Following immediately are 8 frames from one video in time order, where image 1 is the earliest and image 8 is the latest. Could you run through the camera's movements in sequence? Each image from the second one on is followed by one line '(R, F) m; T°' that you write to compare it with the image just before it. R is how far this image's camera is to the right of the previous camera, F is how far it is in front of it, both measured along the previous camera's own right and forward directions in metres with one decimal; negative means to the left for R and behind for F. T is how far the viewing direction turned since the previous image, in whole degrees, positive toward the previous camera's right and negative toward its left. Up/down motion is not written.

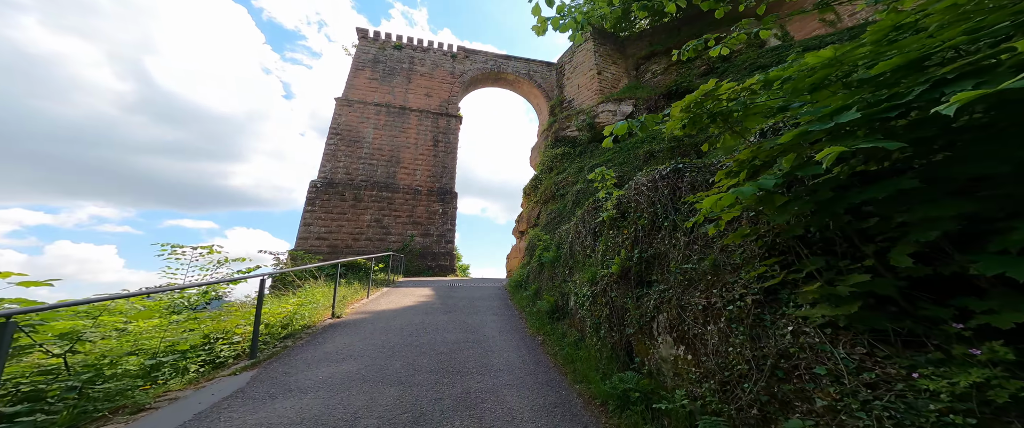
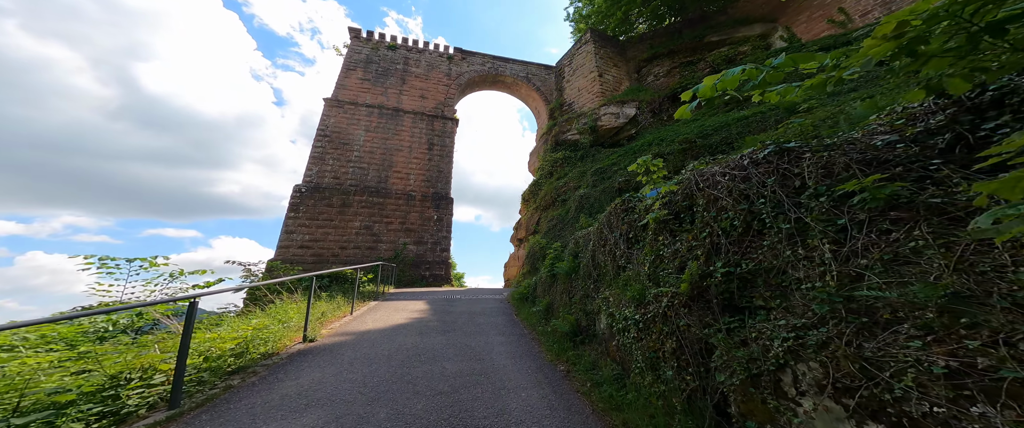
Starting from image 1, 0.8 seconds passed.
(-0.2, +0.7) m; +1°
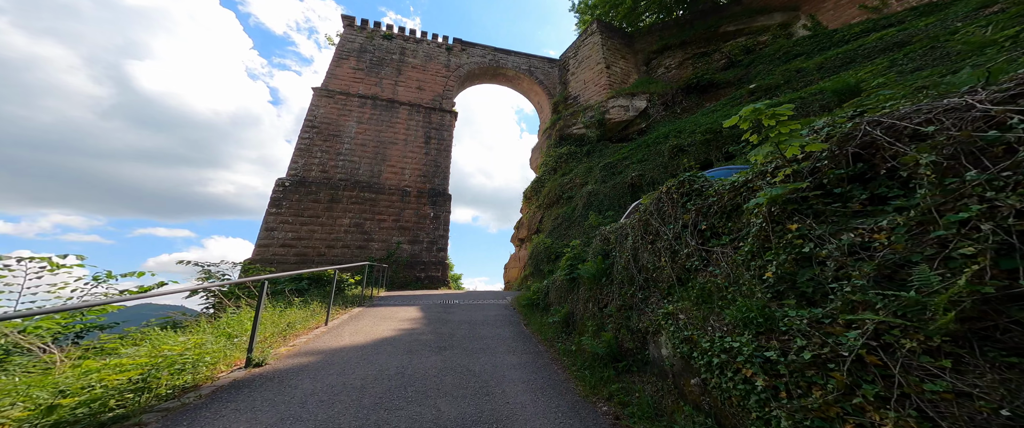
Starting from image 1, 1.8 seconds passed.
(-0.2, +0.9) m; +1°
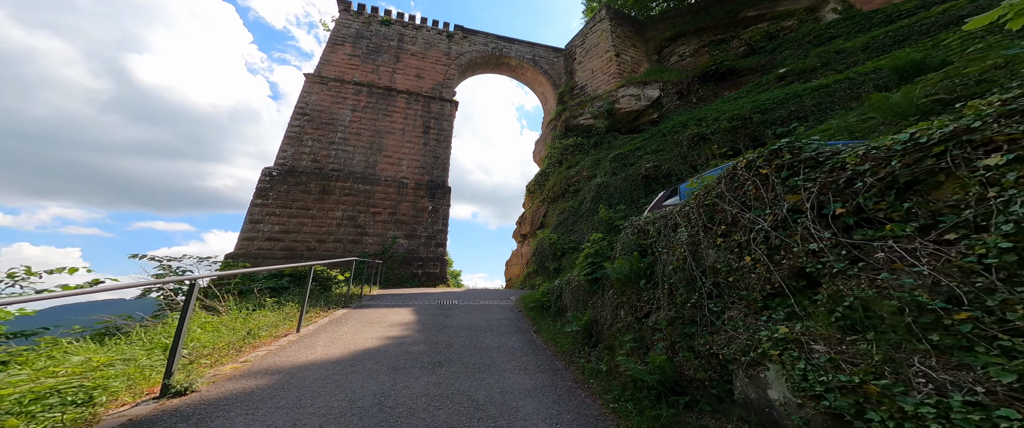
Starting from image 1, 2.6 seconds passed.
(-0.1, +0.7) m; 0°
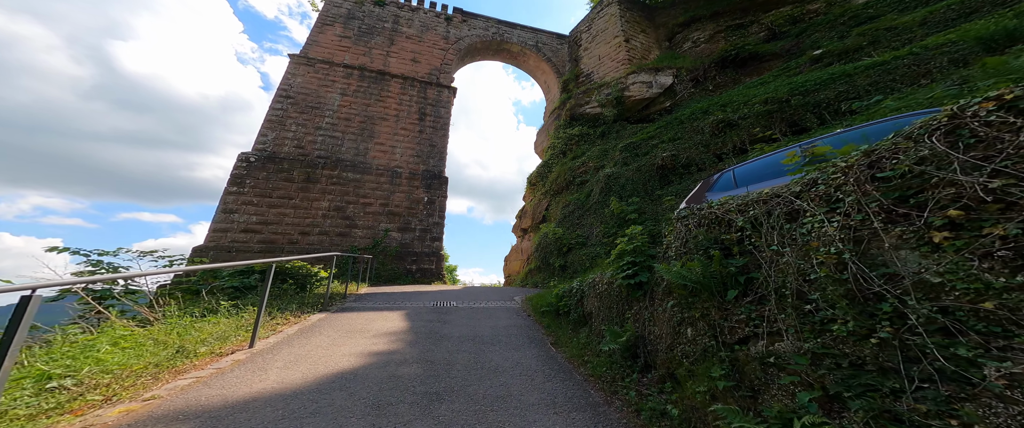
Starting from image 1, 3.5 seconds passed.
(-0.2, +0.8) m; +1°
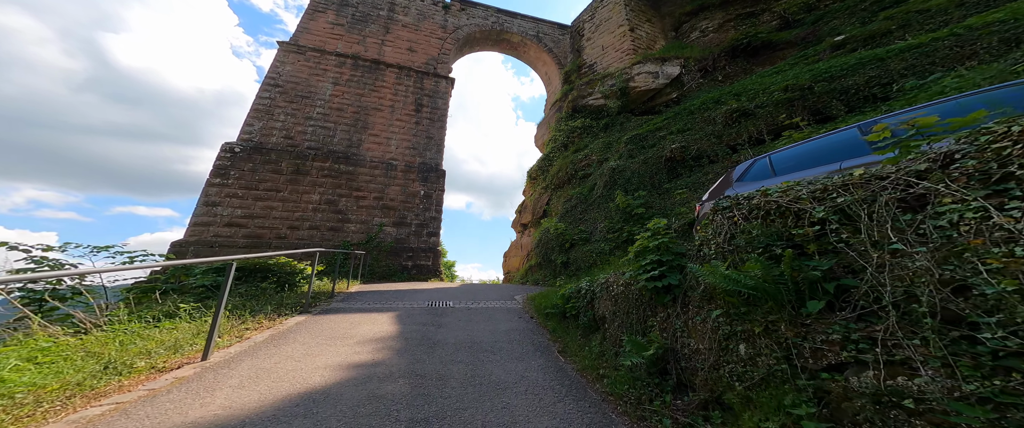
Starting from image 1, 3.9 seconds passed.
(0.0, +0.4) m; 0°
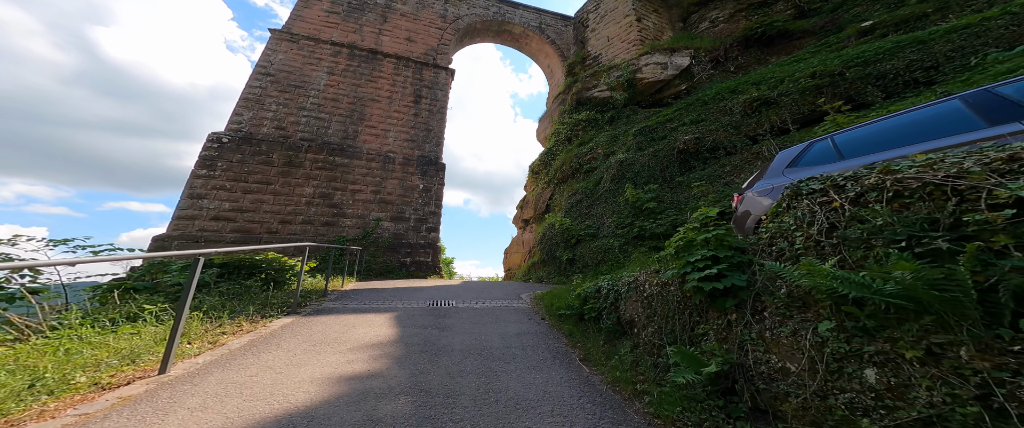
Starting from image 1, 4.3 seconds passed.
(-0.2, +0.4) m; 0°
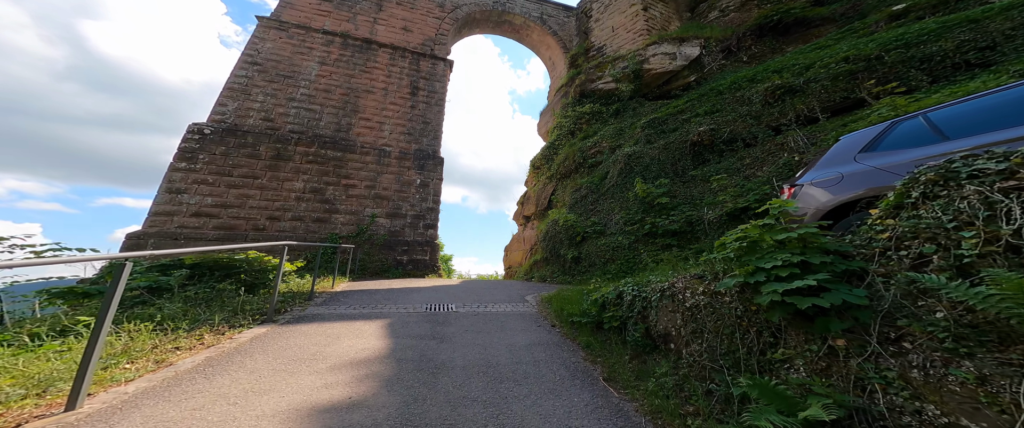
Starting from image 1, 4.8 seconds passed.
(-0.1, +0.5) m; 0°
